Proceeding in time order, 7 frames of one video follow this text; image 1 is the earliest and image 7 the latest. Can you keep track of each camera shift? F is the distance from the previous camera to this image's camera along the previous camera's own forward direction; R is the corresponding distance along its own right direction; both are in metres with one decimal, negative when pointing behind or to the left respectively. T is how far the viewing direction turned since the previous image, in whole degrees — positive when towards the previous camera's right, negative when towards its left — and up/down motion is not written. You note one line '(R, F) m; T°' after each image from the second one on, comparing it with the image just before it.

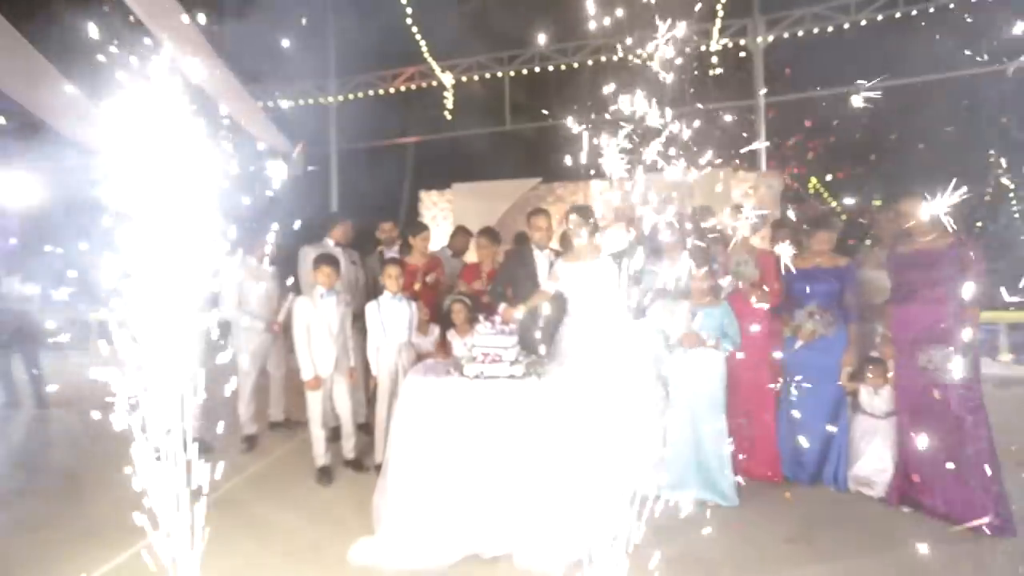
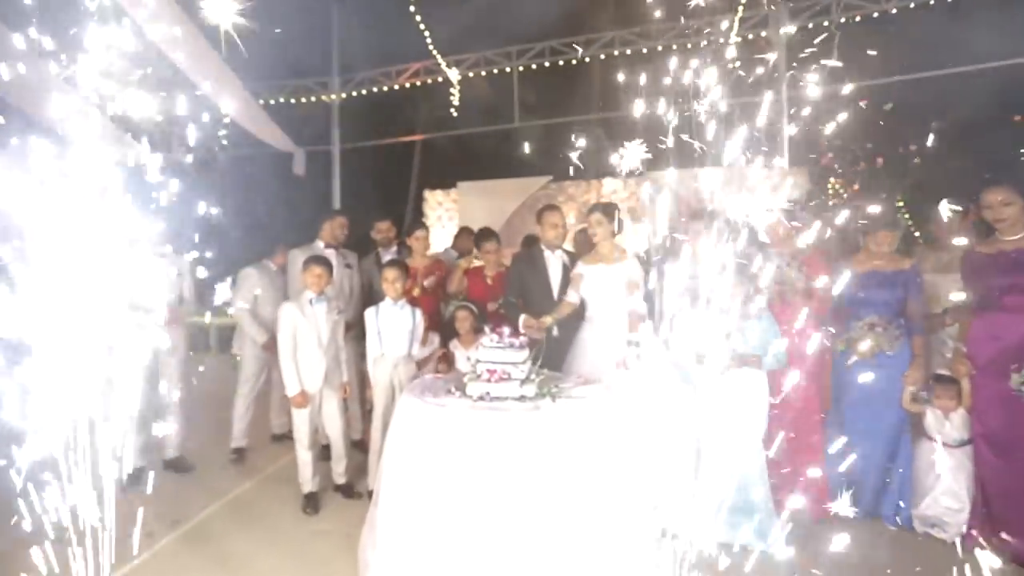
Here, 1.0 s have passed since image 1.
(0.0, +0.5) m; -1°
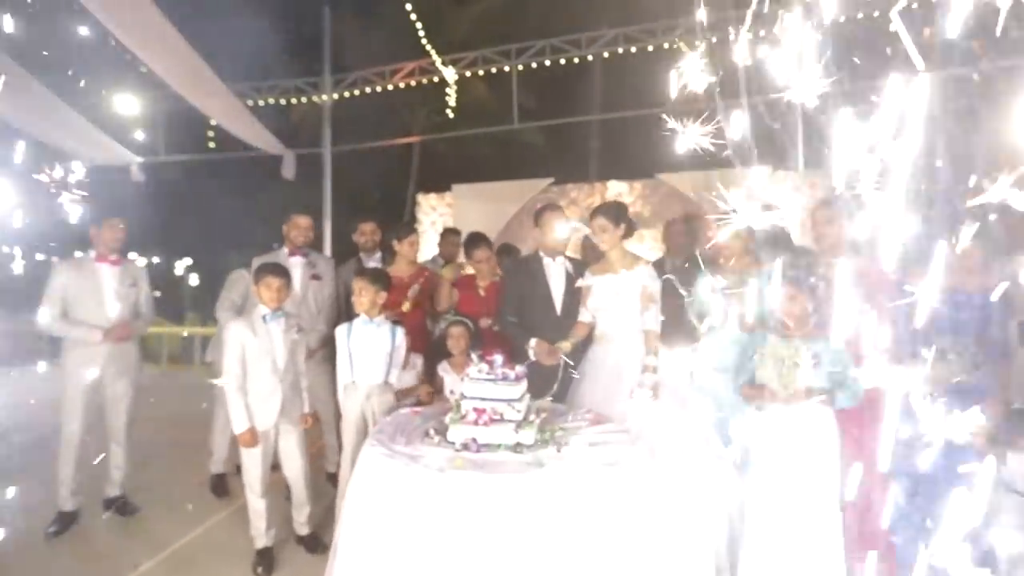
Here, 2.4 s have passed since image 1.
(0.0, +0.7) m; 0°
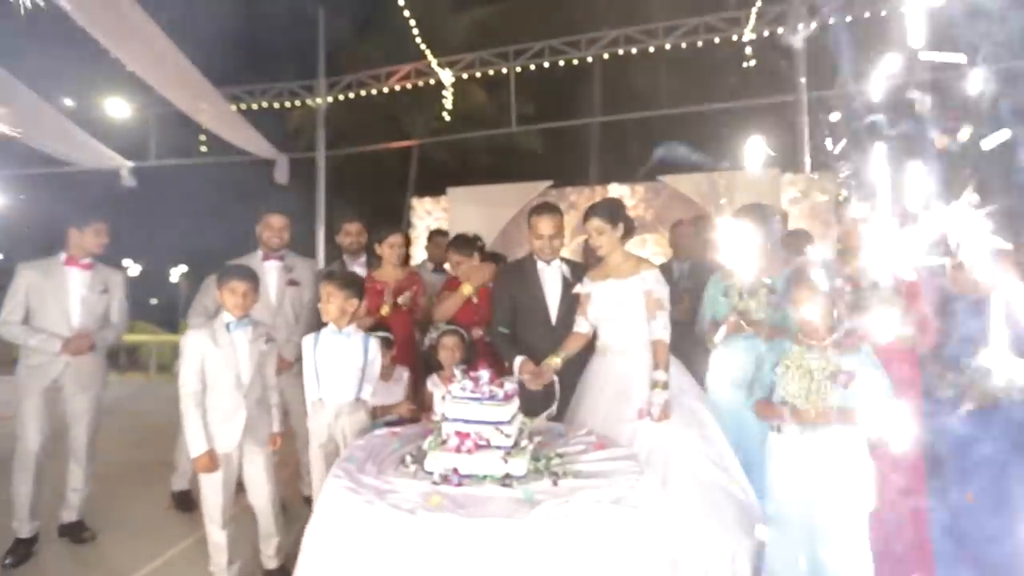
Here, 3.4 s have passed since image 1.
(0.0, +0.4) m; 0°
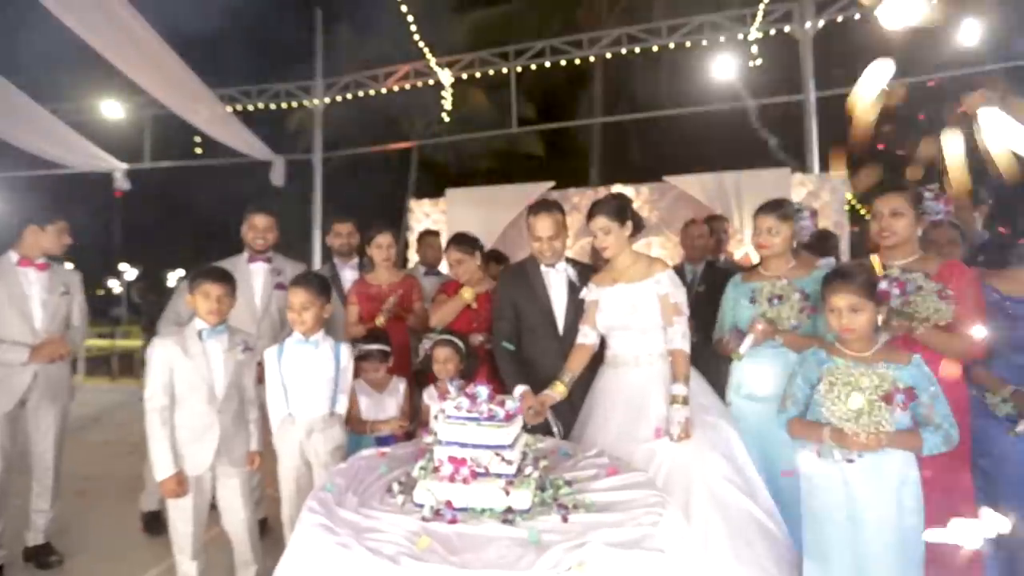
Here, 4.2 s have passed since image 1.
(0.0, +0.3) m; 0°
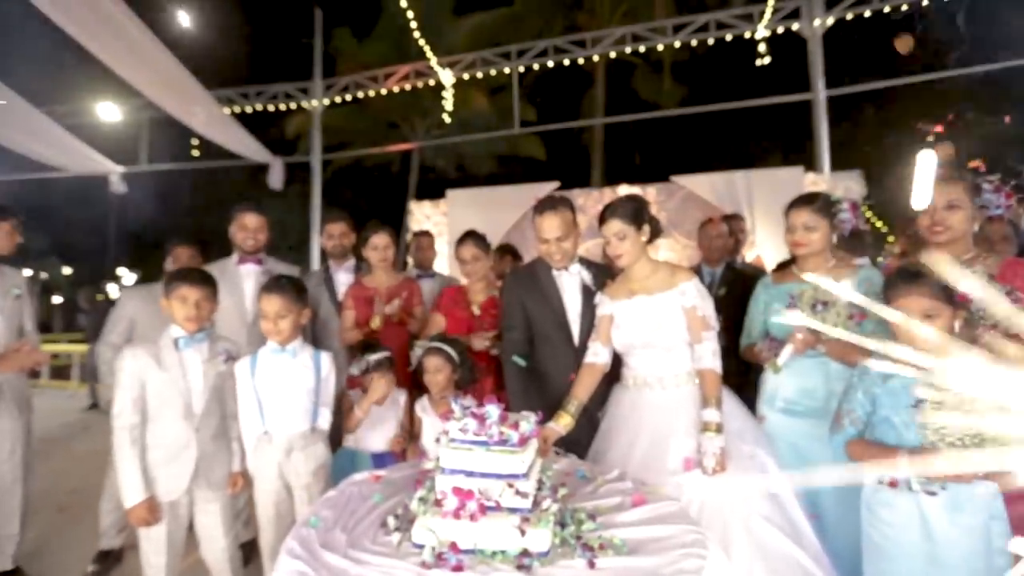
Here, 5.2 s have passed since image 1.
(0.0, +0.3) m; 0°
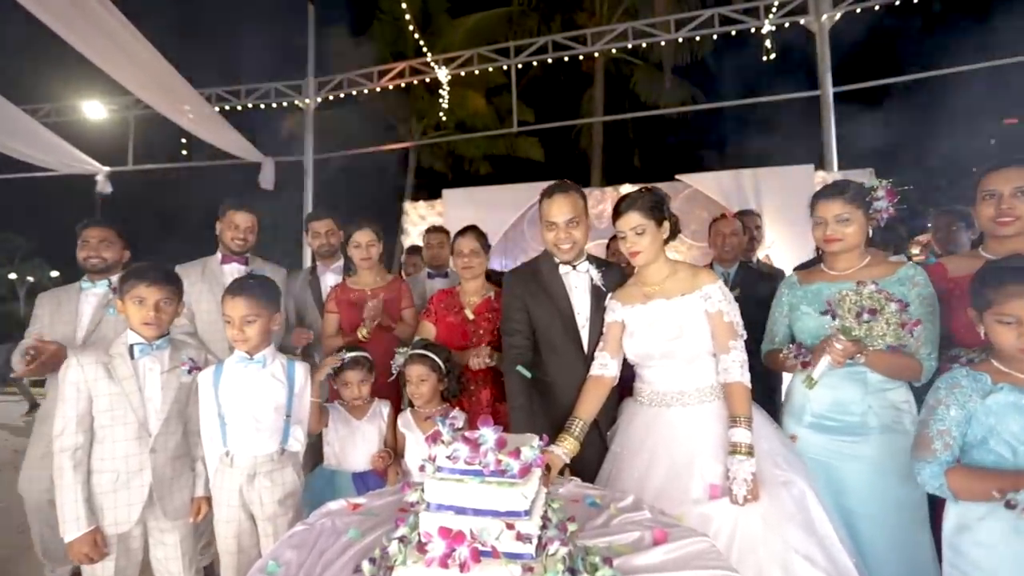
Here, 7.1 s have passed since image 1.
(0.0, +0.3) m; 0°
